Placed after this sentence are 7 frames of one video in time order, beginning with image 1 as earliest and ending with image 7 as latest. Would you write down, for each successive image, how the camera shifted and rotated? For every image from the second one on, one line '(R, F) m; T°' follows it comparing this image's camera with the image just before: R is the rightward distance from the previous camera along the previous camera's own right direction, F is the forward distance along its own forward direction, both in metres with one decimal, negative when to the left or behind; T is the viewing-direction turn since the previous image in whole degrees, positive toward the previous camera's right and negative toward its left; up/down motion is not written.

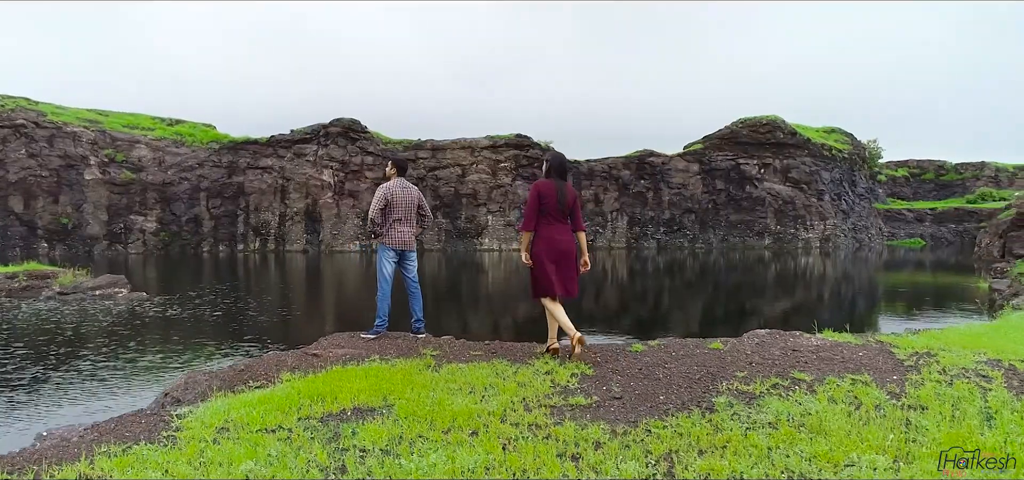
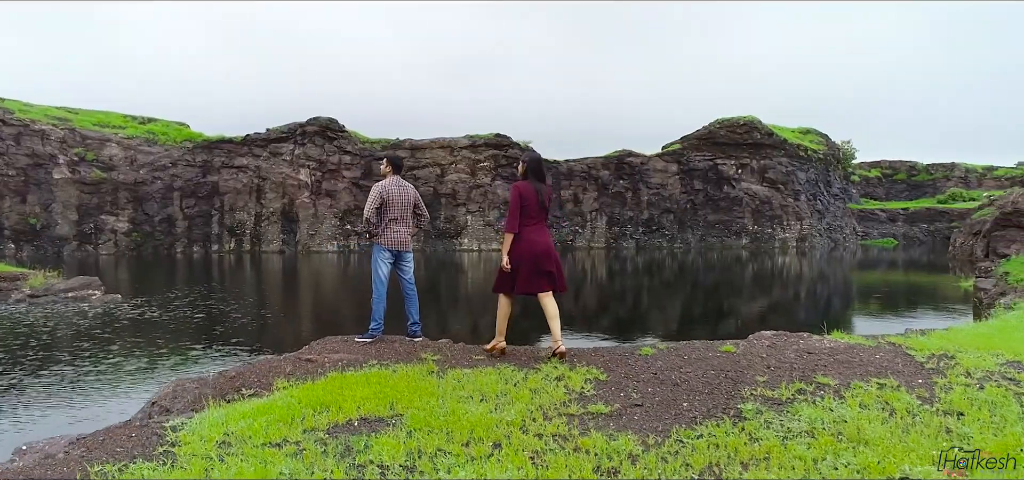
(-0.2, +0.2) m; +2°
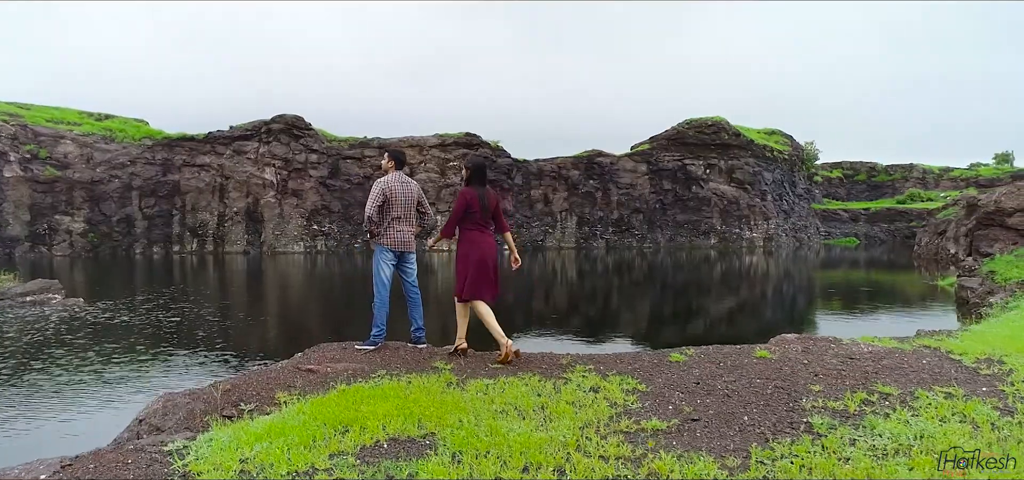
(-0.4, +0.3) m; +3°
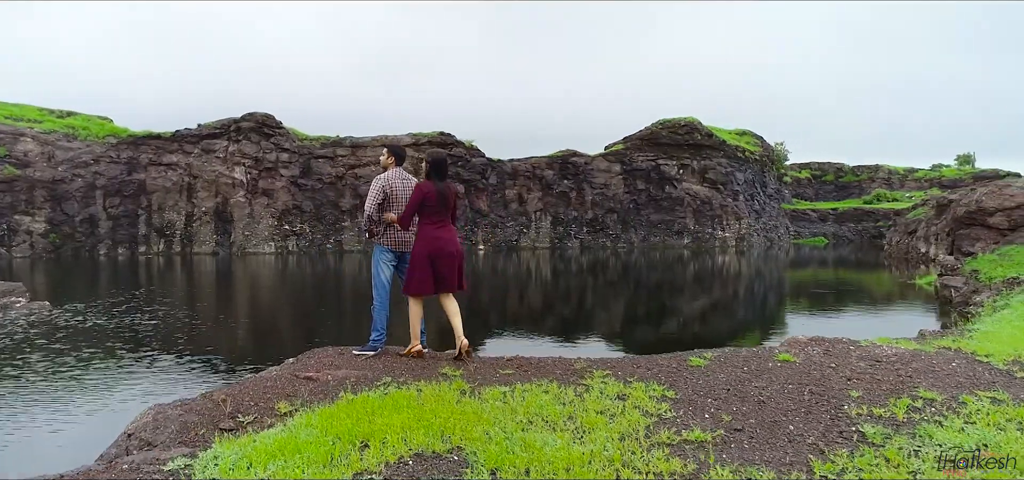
(-0.3, +0.2) m; +2°
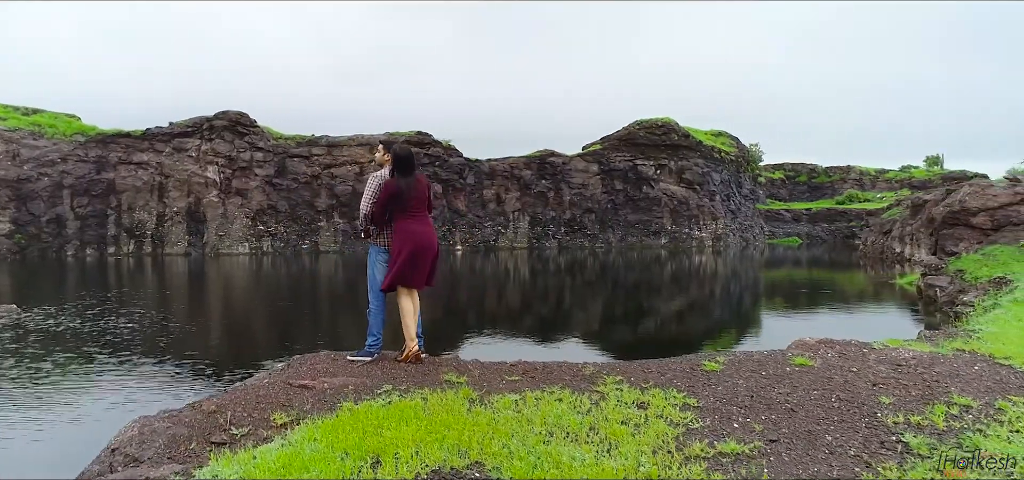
(-0.2, +0.2) m; +2°
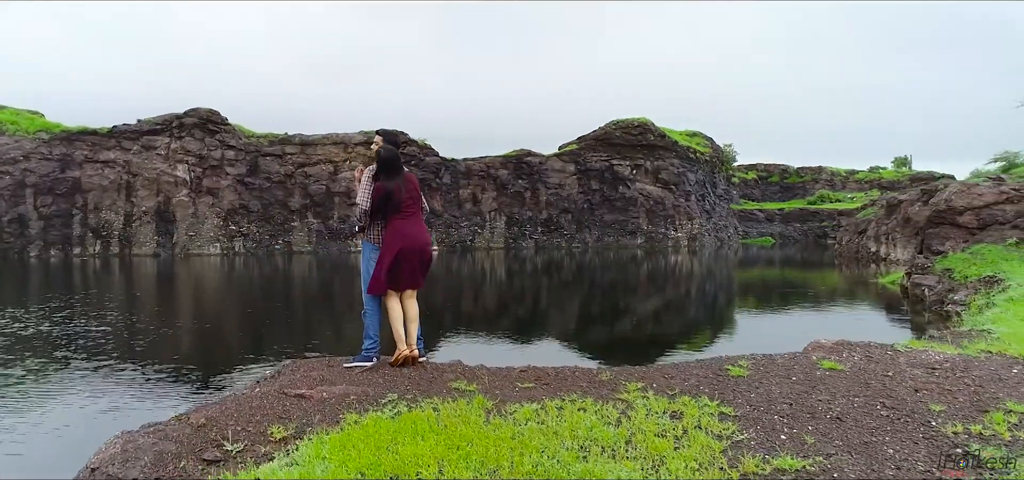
(-0.3, +0.3) m; +2°
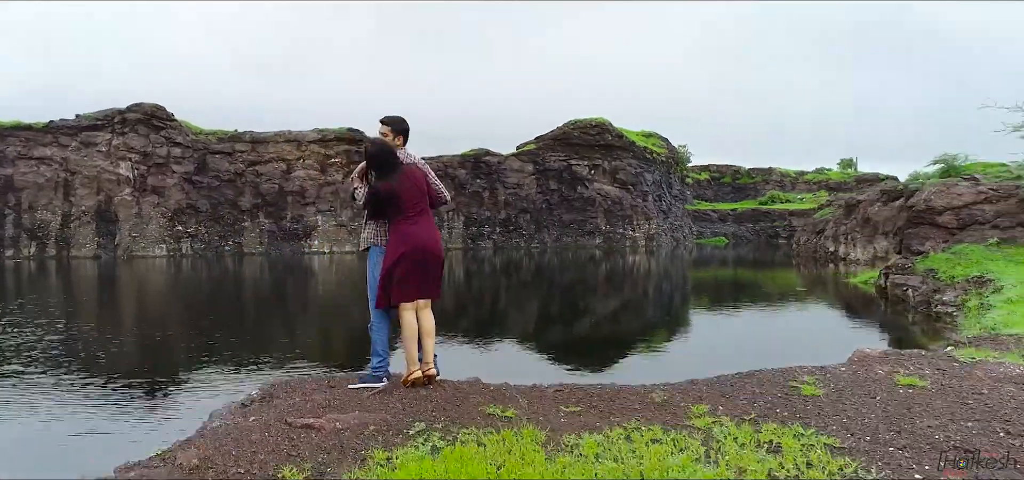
(-0.6, +0.6) m; +4°
